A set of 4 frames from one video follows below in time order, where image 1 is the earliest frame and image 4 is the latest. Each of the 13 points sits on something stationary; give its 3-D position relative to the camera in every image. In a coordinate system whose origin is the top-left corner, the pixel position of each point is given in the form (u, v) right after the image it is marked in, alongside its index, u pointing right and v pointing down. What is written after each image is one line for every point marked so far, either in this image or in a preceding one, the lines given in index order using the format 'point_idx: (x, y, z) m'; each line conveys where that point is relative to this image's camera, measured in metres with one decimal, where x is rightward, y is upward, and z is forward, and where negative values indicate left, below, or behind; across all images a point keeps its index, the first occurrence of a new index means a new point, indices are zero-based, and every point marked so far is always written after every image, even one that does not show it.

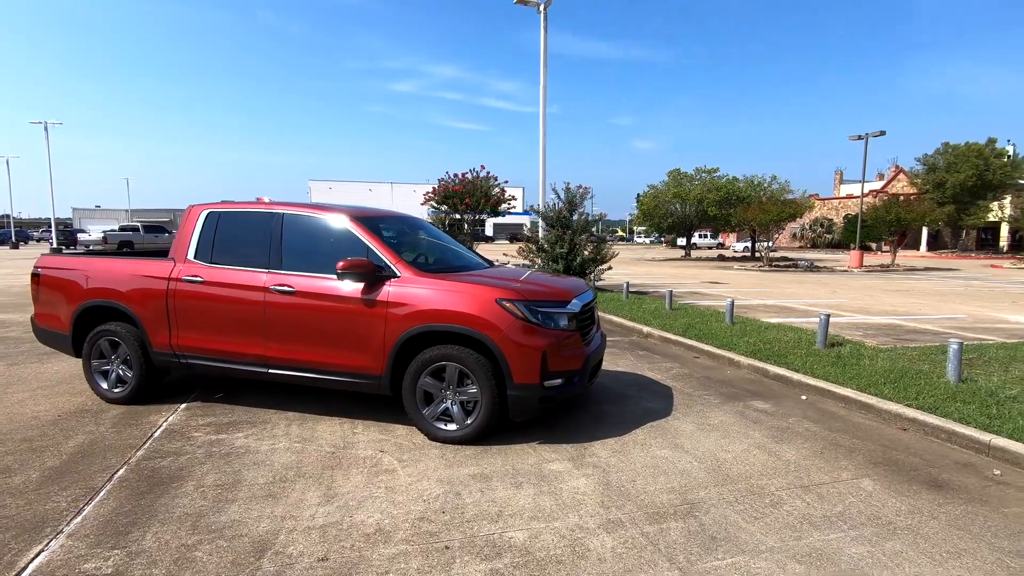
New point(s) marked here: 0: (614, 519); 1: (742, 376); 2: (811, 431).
0: (+0.6, -1.3, +3.2) m
1: (+2.7, -1.0, +6.4) m
2: (+2.6, -1.2, +4.7) m
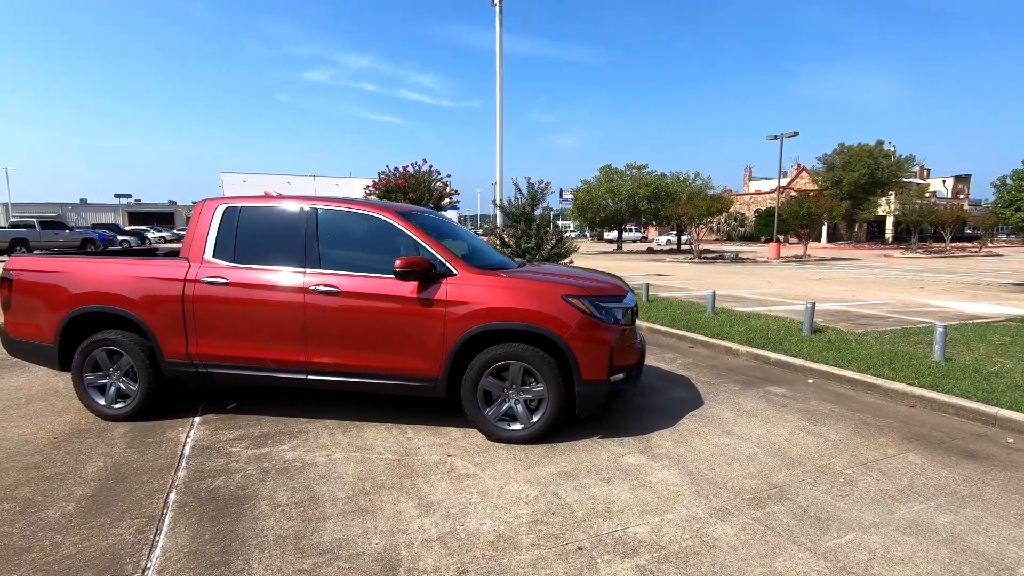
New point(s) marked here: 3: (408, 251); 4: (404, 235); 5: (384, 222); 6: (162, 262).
0: (+1.2, -1.3, +3.3) m
1: (+2.8, -0.9, +6.8) m
2: (+3.0, -1.1, +5.0) m
3: (-0.8, +0.3, +4.4) m
4: (-0.9, +0.4, +4.5) m
5: (-1.0, +0.5, +4.5) m
6: (-2.9, +0.2, +4.6) m
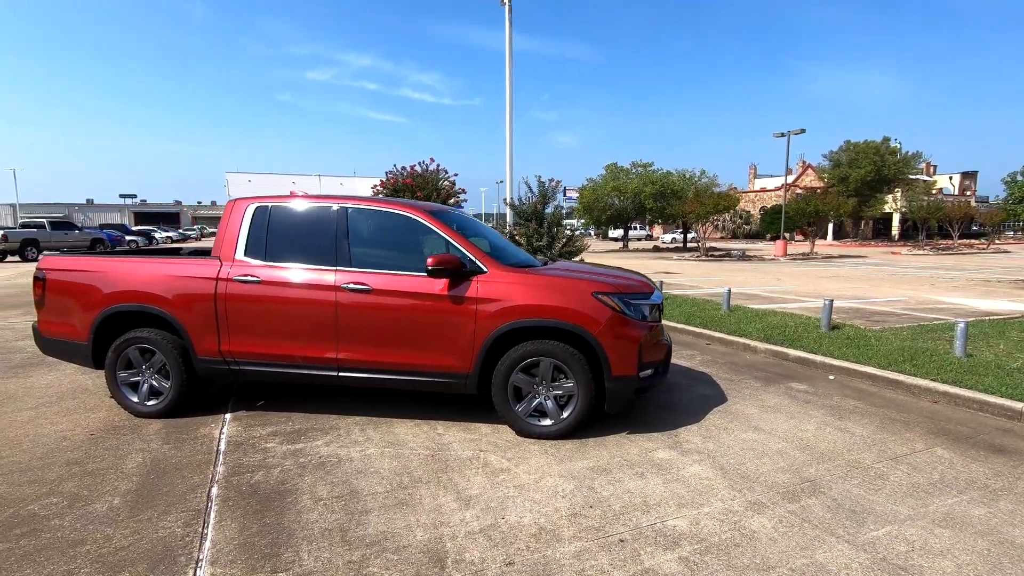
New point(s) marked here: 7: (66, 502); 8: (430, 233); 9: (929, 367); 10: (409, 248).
0: (+1.5, -1.3, +3.3) m
1: (+3.1, -0.9, +6.8) m
2: (+3.2, -1.1, +5.1) m
3: (-0.6, +0.3, +4.5) m
4: (-0.6, +0.5, +4.5) m
5: (-0.8, +0.6, +4.6) m
6: (-2.7, +0.2, +4.7) m
7: (-2.7, -1.3, +3.3) m
8: (-0.7, +0.4, +4.5) m
9: (+4.3, -0.8, +5.7) m
10: (-0.8, +0.3, +4.5) m
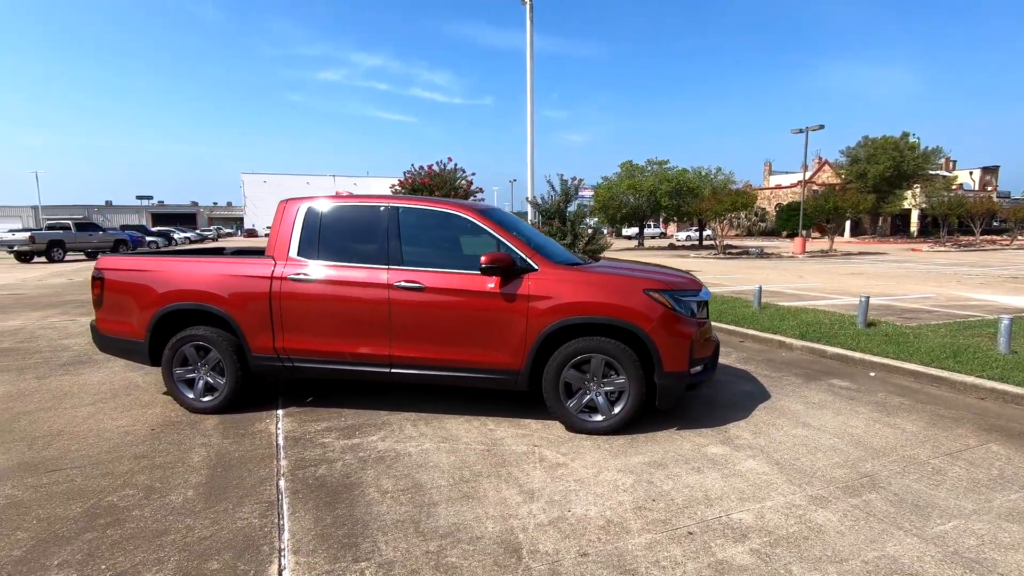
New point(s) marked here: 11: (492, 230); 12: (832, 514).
0: (+1.9, -1.3, +3.4) m
1: (+3.5, -0.8, +6.8) m
2: (+3.6, -1.1, +5.1) m
3: (-0.2, +0.3, +4.6) m
4: (-0.2, +0.5, +4.6) m
5: (-0.4, +0.6, +4.6) m
6: (-2.3, +0.2, +4.8) m
7: (-2.3, -1.3, +3.4) m
8: (-0.3, +0.5, +4.6) m
9: (+4.8, -0.8, +5.7) m
10: (-0.4, +0.3, +4.6) m
11: (-0.2, +0.5, +4.6) m
12: (+1.8, -1.3, +3.1) m
